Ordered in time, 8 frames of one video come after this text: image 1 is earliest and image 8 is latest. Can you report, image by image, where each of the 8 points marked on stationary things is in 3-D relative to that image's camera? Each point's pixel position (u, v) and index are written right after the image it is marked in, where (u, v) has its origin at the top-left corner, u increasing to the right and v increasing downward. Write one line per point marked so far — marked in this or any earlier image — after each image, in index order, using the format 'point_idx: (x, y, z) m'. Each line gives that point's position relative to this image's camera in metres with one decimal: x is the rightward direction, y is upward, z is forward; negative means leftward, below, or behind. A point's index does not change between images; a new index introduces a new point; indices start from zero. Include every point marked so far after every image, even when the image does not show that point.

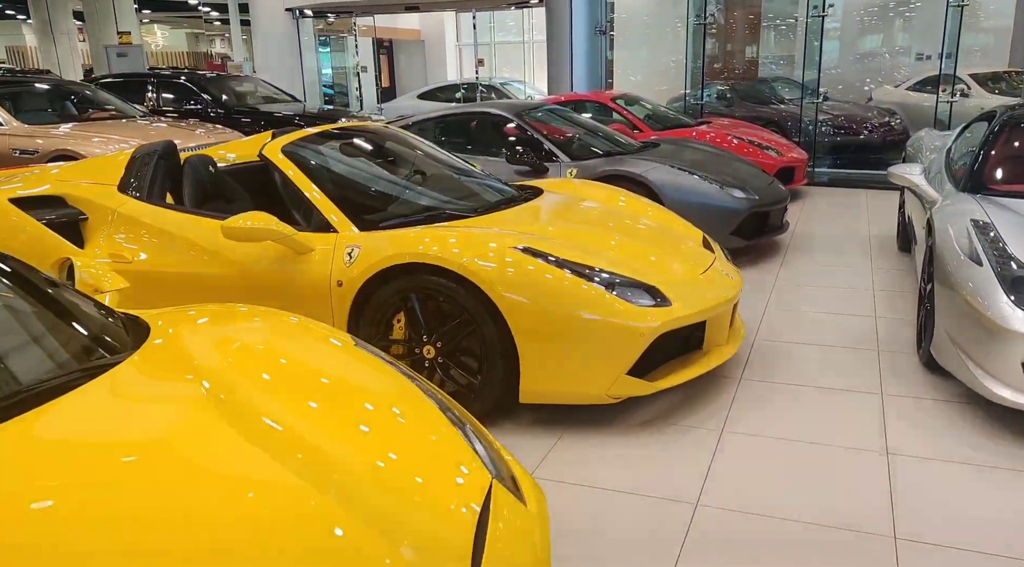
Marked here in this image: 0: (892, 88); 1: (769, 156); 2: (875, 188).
0: (+4.9, +2.5, +9.7) m
1: (+2.3, +1.1, +6.8) m
2: (+3.6, +0.9, +7.6) m
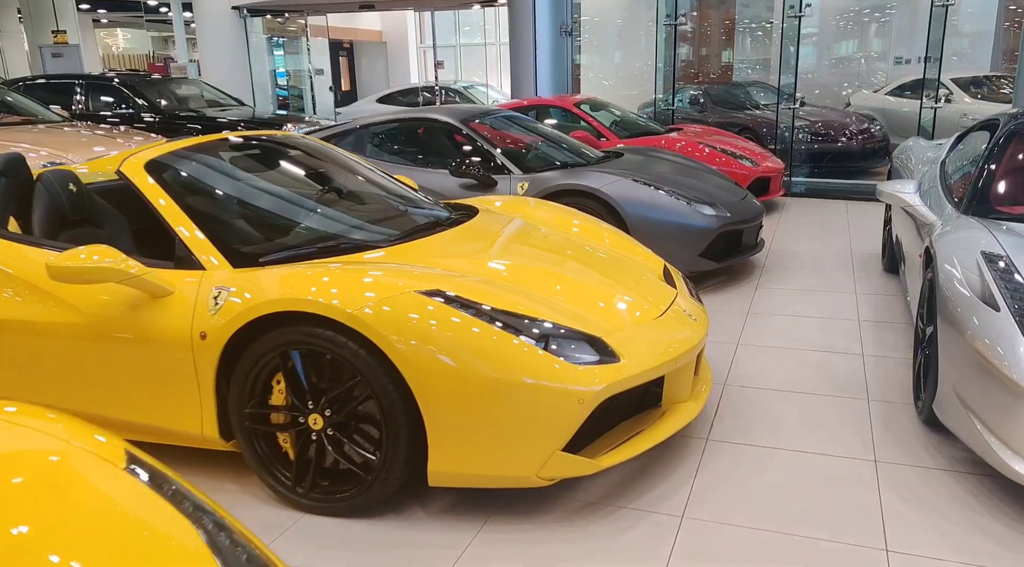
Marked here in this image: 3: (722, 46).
0: (+4.4, +2.4, +9.4) m
1: (+1.9, +1.0, +6.3) m
2: (+3.2, +0.8, +7.2) m
3: (+2.8, +3.2, +10.1) m
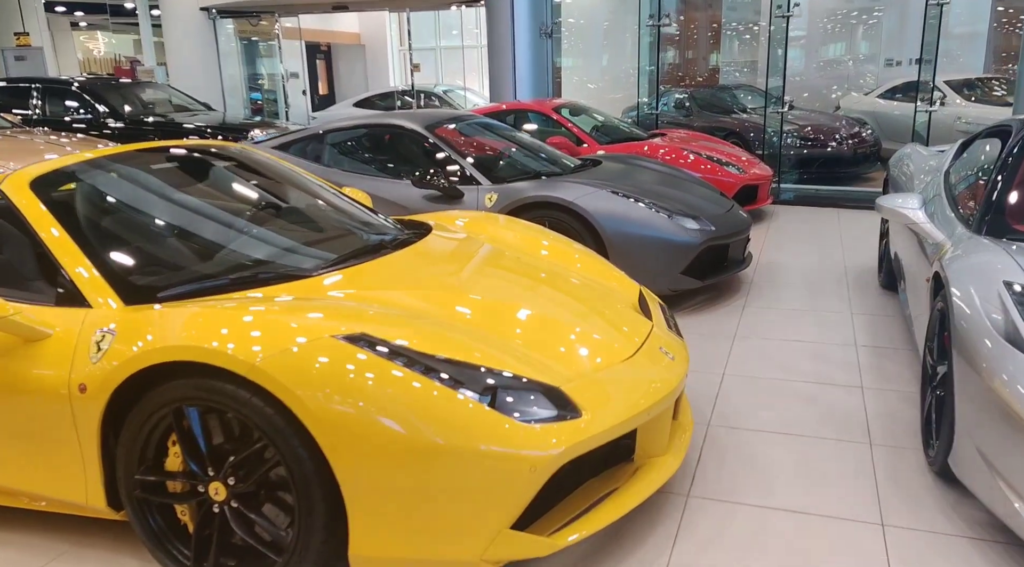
0: (+4.2, +2.2, +9.1) m
1: (+1.7, +0.9, +6.0) m
2: (+3.0, +0.7, +6.9) m
3: (+2.6, +3.0, +9.8) m
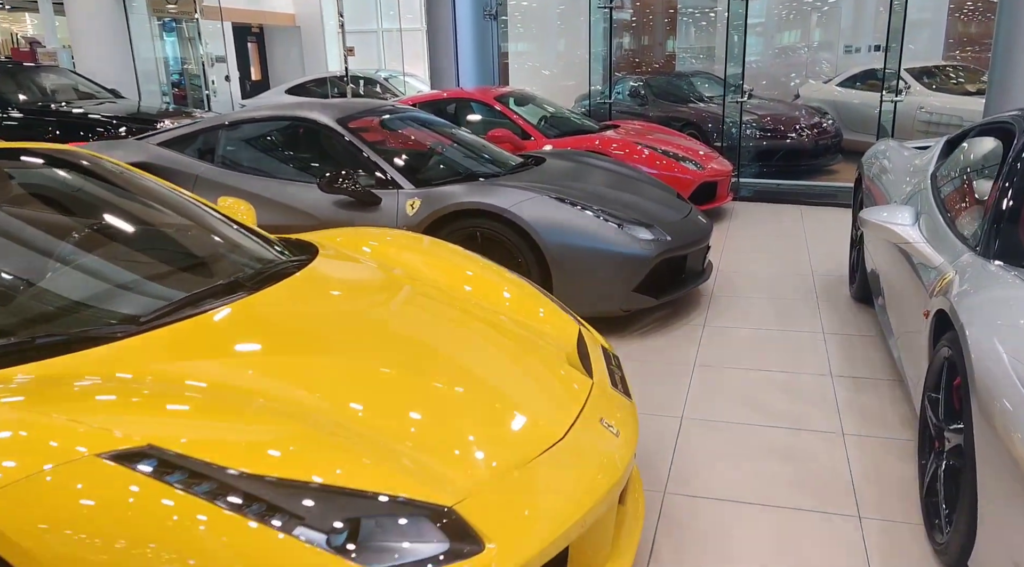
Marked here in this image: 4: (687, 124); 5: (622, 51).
0: (+3.6, +2.3, +8.7) m
1: (+1.3, +0.8, +5.6) m
2: (+2.5, +0.7, +6.5) m
3: (+1.9, +3.1, +9.4) m
4: (+1.9, +1.7, +8.1) m
5: (+1.3, +2.8, +9.3) m
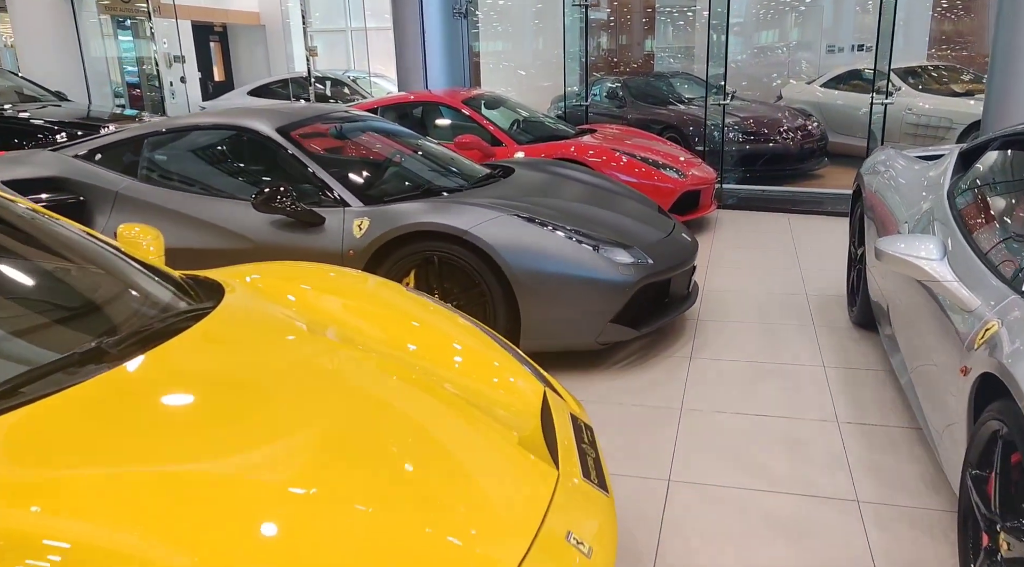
0: (+3.3, +2.2, +8.4) m
1: (+1.1, +0.7, +5.2) m
2: (+2.3, +0.6, +6.2) m
3: (+1.6, +3.0, +9.0) m
4: (+1.6, +1.6, +7.7) m
5: (+1.0, +2.7, +8.9) m
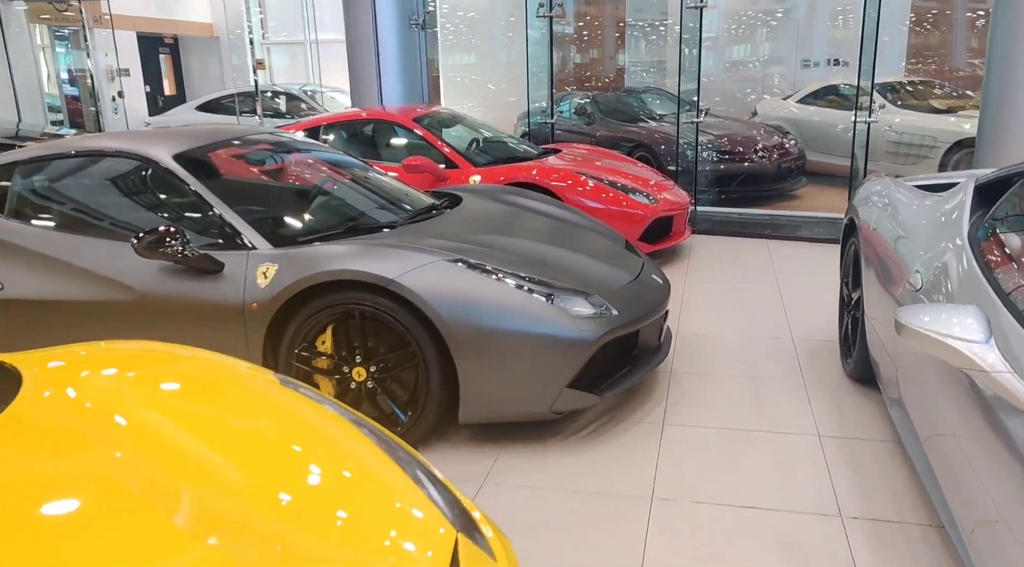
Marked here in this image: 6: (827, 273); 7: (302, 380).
0: (+2.9, +1.9, +8.1) m
1: (+0.8, +0.5, +4.8) m
2: (+2.0, +0.3, +5.8) m
3: (+1.1, +2.7, +8.6) m
4: (+1.2, +1.3, +7.3) m
5: (+0.6, +2.4, +8.5) m
6: (+1.9, 0.0, +4.6) m
7: (-0.7, -0.3, +2.6) m
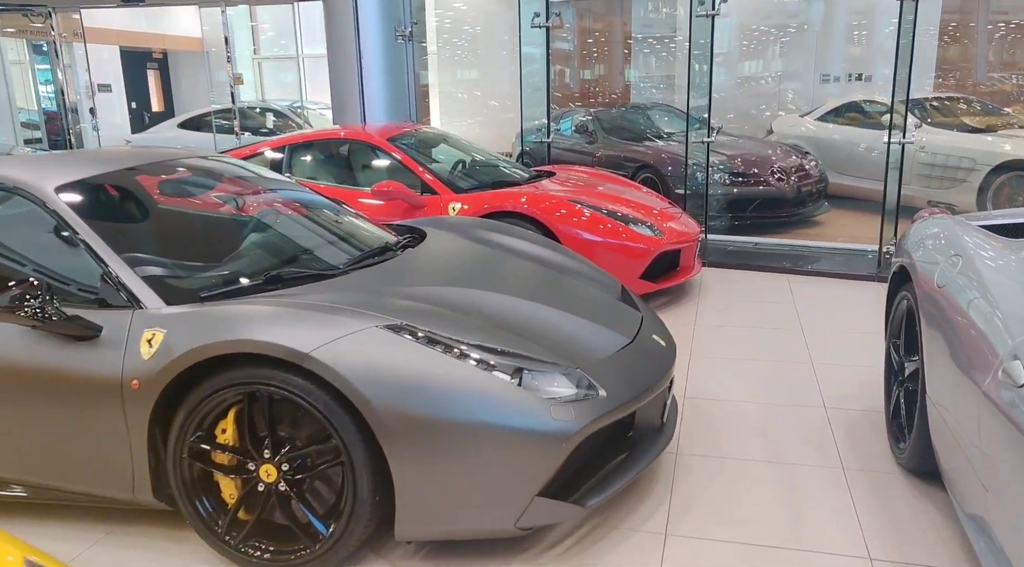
0: (+2.8, +1.6, +7.5) m
1: (+0.7, +0.3, +4.2) m
2: (+1.9, +0.1, +5.1) m
3: (+1.1, +2.4, +8.1) m
4: (+1.2, +1.0, +6.7) m
5: (+0.6, +2.1, +7.9) m
6: (+1.8, -0.2, +4.0) m
7: (-0.9, -0.5, +2.0) m
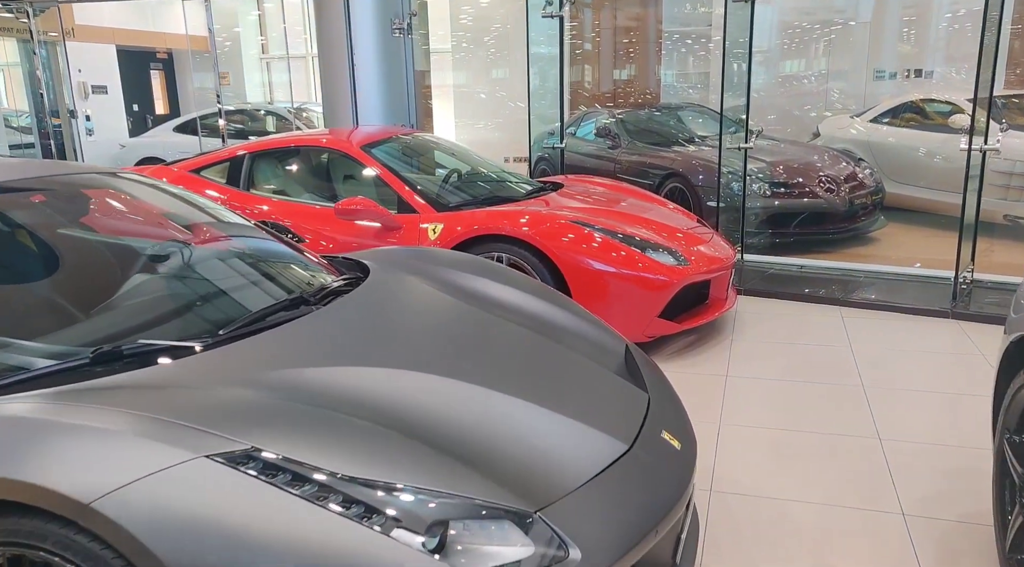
0: (+2.9, +1.4, +6.6) m
1: (+0.7, +0.1, +3.4) m
2: (+1.9, -0.1, +4.3) m
3: (+1.3, +2.2, +7.3) m
4: (+1.3, +0.9, +5.9) m
5: (+0.7, +1.9, +7.2) m
6: (+1.8, -0.4, +3.2) m
7: (-1.0, -0.7, +1.4) m
